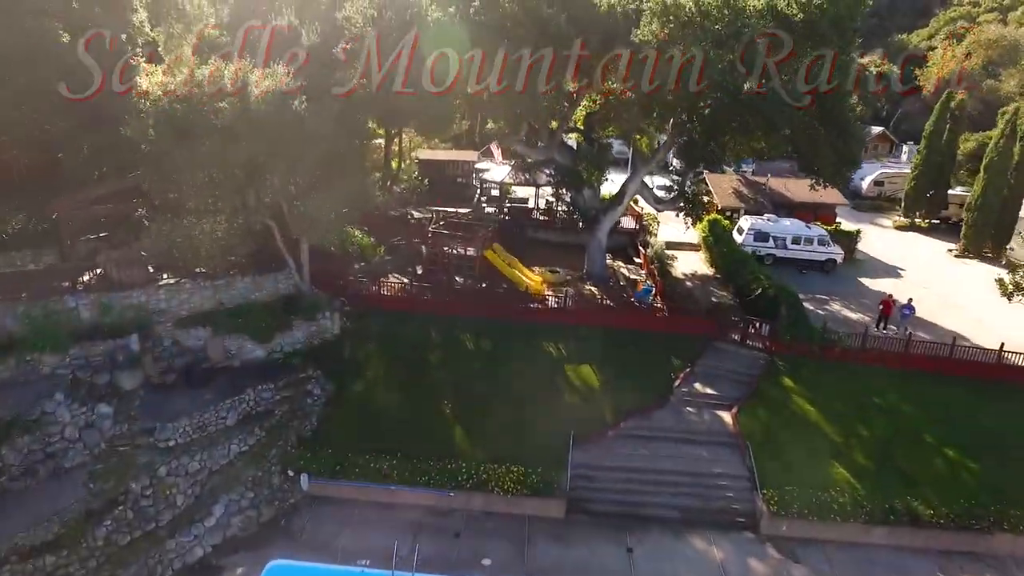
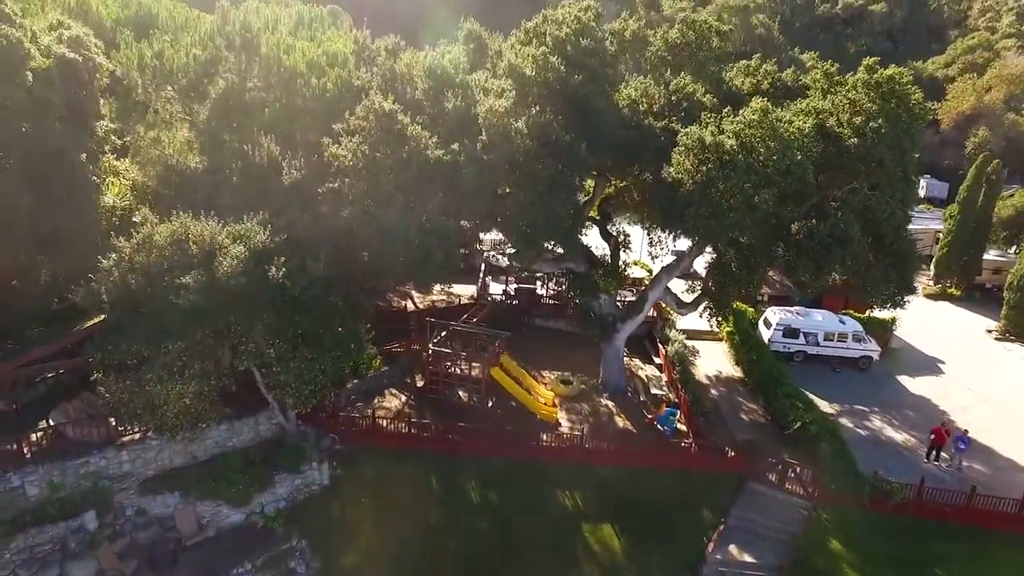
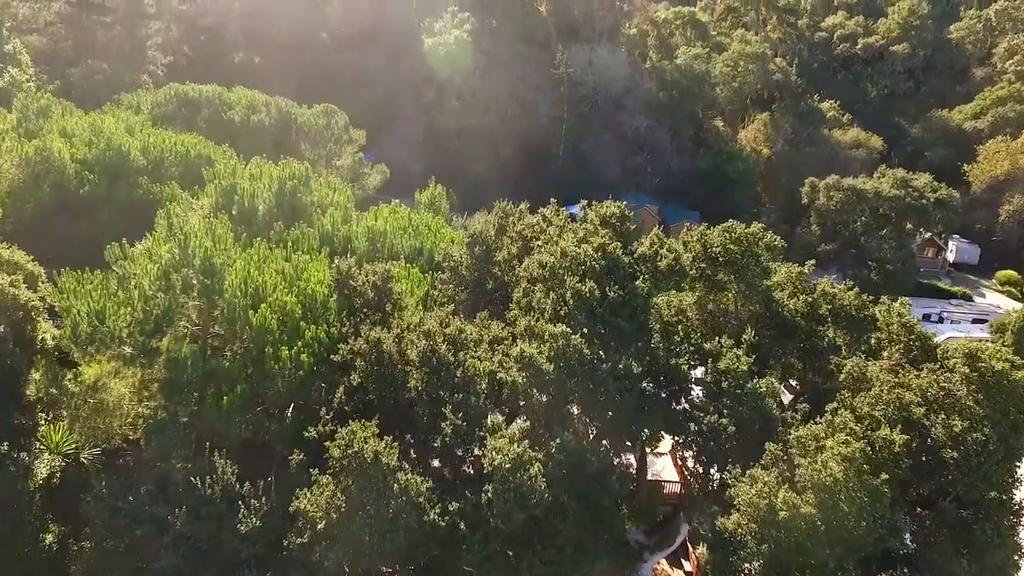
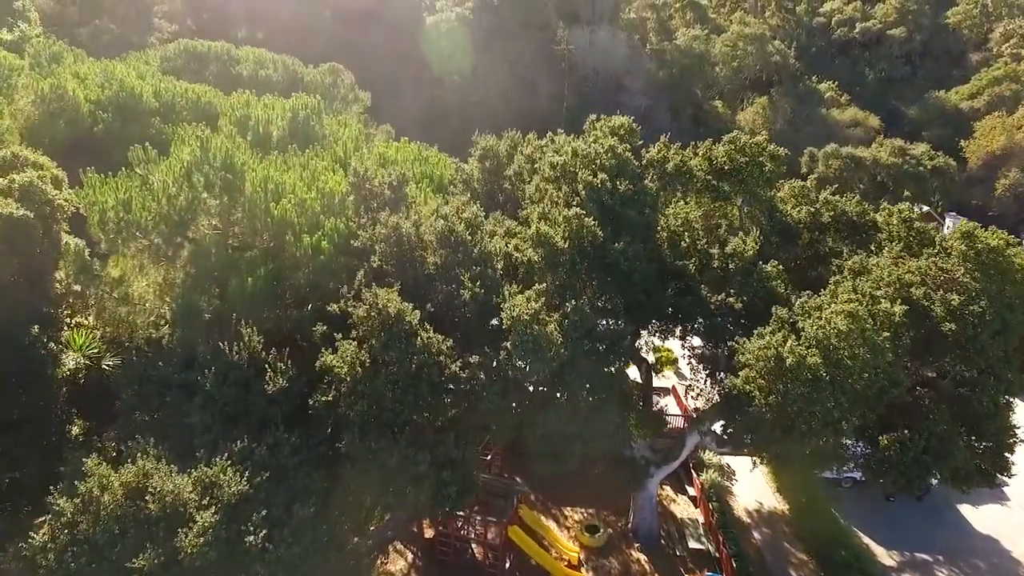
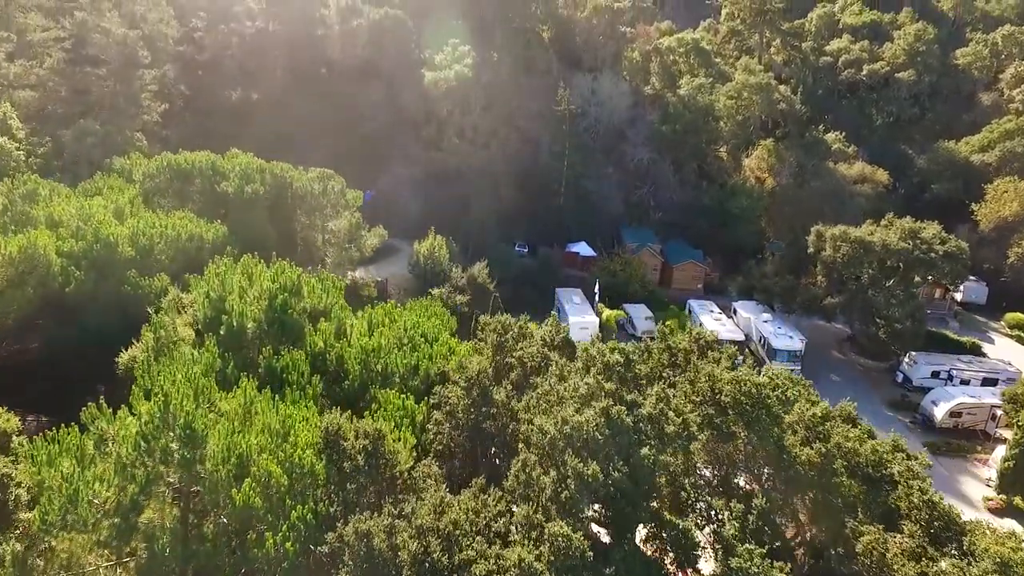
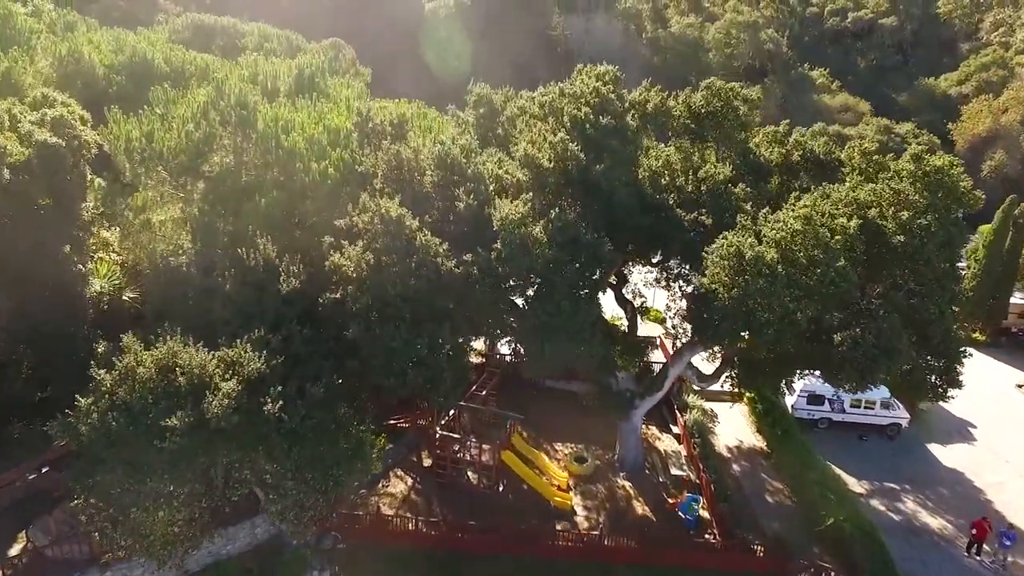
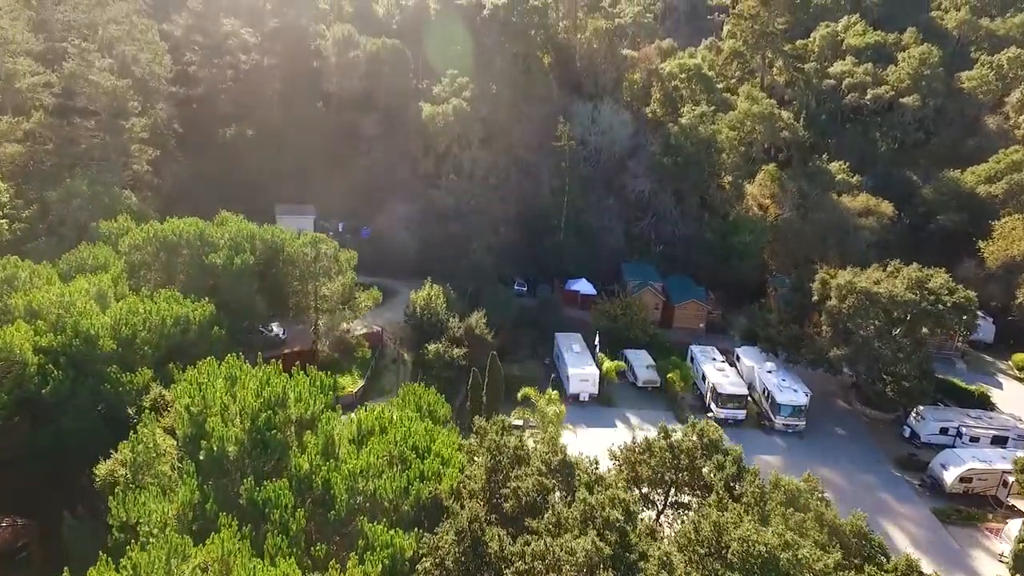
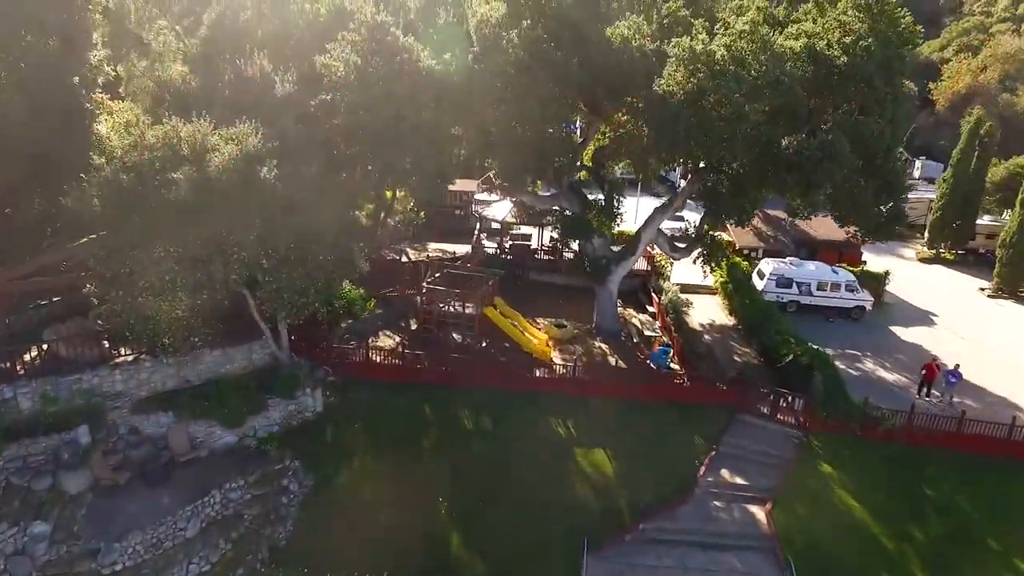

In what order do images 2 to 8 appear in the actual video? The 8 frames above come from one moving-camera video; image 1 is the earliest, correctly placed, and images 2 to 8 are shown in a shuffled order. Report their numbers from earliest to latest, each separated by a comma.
8, 2, 6, 4, 3, 5, 7
